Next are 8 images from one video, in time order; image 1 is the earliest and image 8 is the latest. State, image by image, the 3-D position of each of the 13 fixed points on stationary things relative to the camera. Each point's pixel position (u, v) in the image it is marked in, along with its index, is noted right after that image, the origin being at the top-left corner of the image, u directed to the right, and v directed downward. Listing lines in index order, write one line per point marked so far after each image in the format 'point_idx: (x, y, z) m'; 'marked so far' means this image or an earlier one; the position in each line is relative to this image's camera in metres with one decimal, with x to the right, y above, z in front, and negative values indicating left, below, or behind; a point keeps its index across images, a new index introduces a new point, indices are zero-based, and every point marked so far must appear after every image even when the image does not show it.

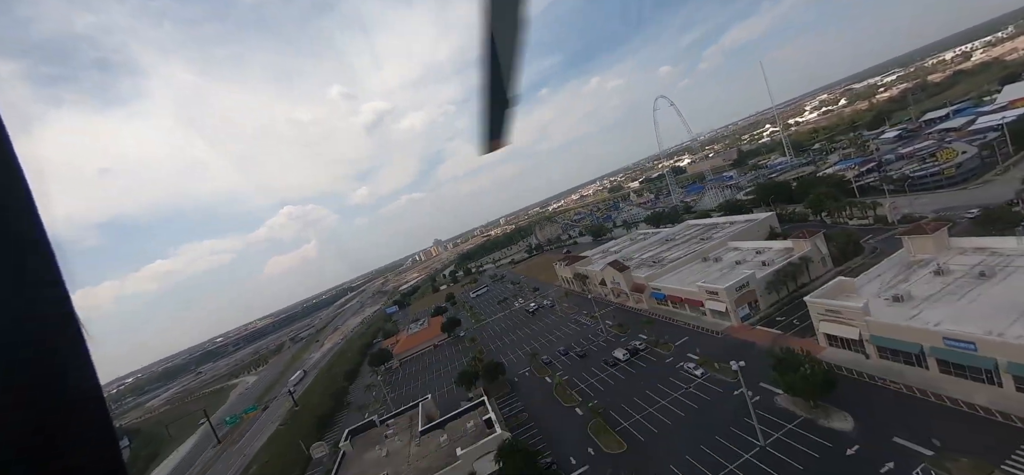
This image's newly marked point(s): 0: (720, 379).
0: (+9.6, -6.4, +18.5) m
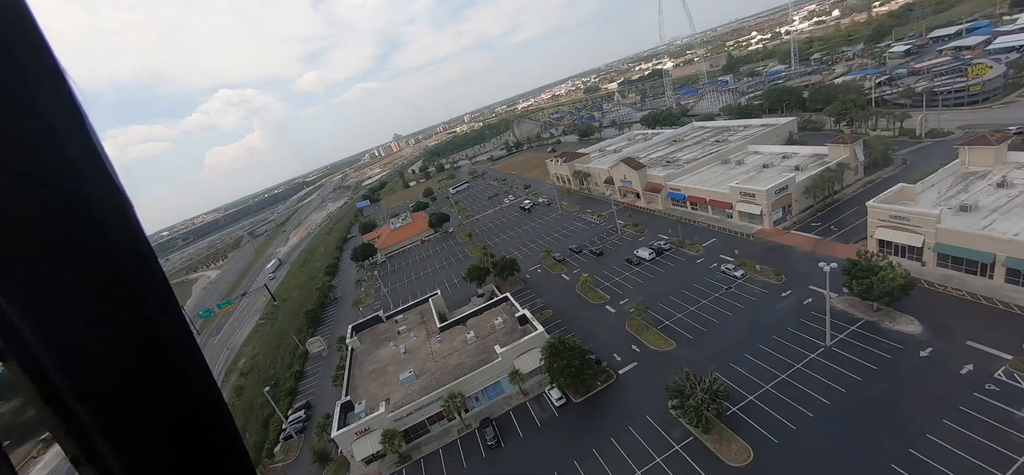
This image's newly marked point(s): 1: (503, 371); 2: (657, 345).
0: (+11.2, -1.9, +18.0) m
1: (-0.3, -5.2, +15.6) m
2: (+5.9, -4.3, +16.2) m
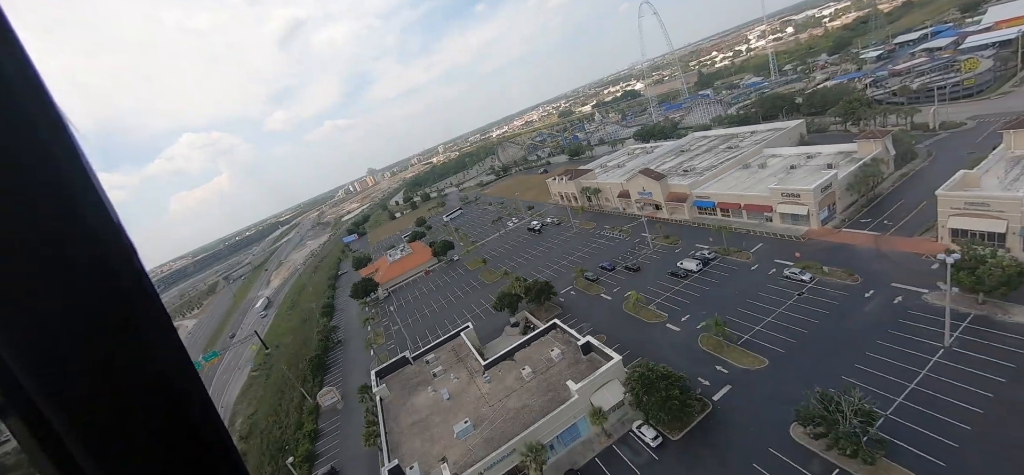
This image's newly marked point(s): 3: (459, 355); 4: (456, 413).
0: (+13.4, -1.8, +16.6) m
1: (+2.3, -5.7, +13.3) m
2: (+8.4, -4.5, +14.4) m
3: (-2.5, -5.5, +18.7) m
4: (-2.1, -6.6, +15.1) m
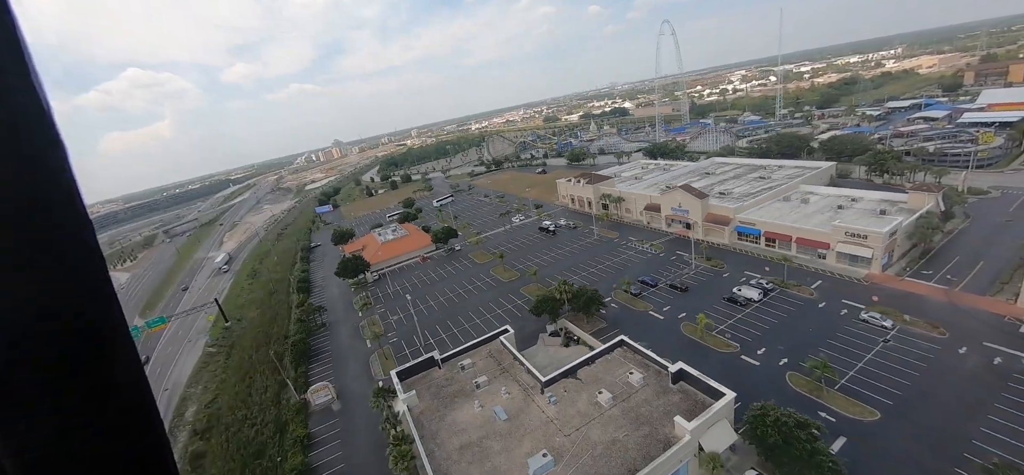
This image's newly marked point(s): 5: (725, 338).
0: (+16.0, -3.7, +15.7) m
1: (+4.9, -6.0, +11.1) m
2: (+10.9, -5.6, +12.9) m
3: (-0.4, -5.0, +15.9) m
4: (+0.2, -6.2, +12.3) m
5: (+9.0, -4.2, +17.0) m
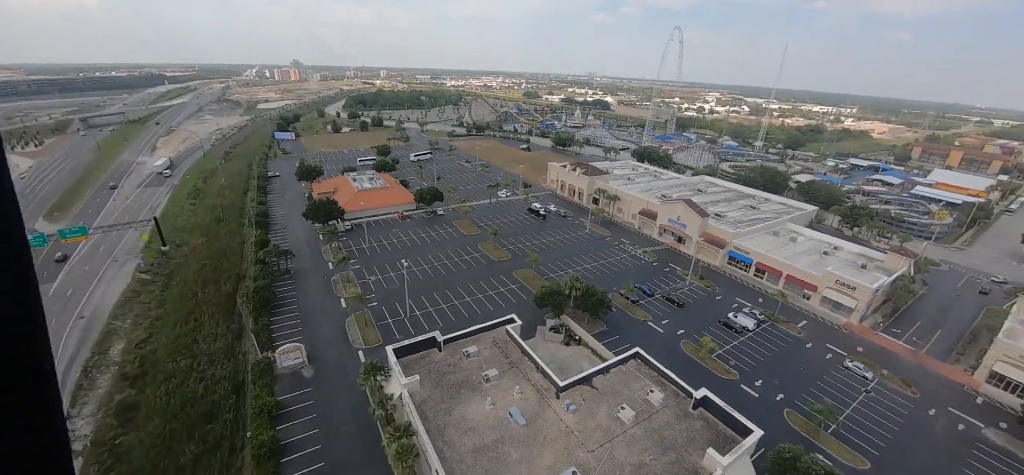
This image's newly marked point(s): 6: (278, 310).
0: (+16.1, -6.3, +16.9) m
1: (+5.4, -6.7, +10.8) m
2: (+11.1, -7.4, +13.5) m
3: (-0.1, -4.4, +14.7) m
4: (+0.7, -5.9, +11.4) m
5: (+9.0, -5.3, +17.1) m
6: (-10.8, -3.4, +18.6) m
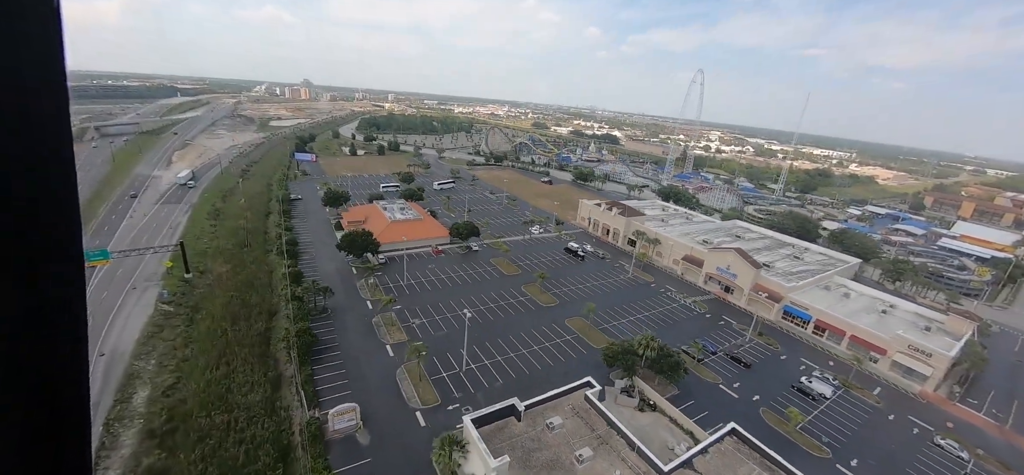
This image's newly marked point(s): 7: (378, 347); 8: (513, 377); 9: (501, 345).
0: (+18.7, -9.0, +15.5) m
1: (+8.2, -8.6, +9.2) m
2: (+13.8, -9.7, +11.9) m
3: (+2.7, -6.2, +13.1) m
4: (+3.5, -7.6, +9.7) m
5: (+11.7, -7.8, +15.6) m
6: (-8.0, -5.0, +16.9) m
7: (-5.8, -4.9, +17.7) m
8: (+0.1, -5.8, +16.9) m
9: (-0.4, -5.0, +18.7) m
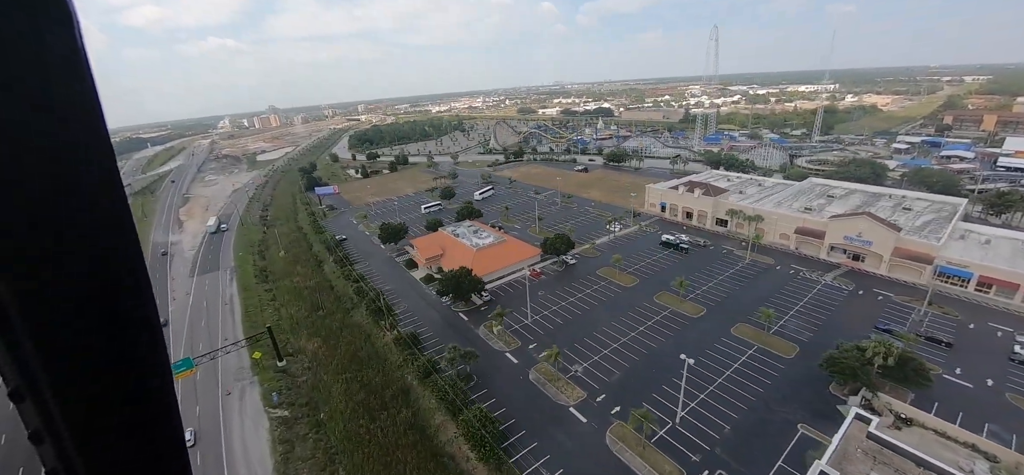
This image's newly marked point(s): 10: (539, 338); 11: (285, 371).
0: (+26.8, -6.2, +13.7) m
1: (+16.7, -7.9, +6.9) m
2: (+22.3, -7.8, +9.9) m
3: (+10.7, -6.4, +10.6) m
4: (+11.9, -7.7, +7.2) m
5: (+19.7, -6.2, +13.5) m
6: (-0.2, -7.0, +13.8) m
7: (+1.8, -6.5, +14.7) m
8: (+7.9, -6.4, +14.2) m
9: (+7.1, -5.6, +16.0) m
10: (+1.1, -4.7, +18.8) m
11: (-9.8, -5.8, +17.7) m
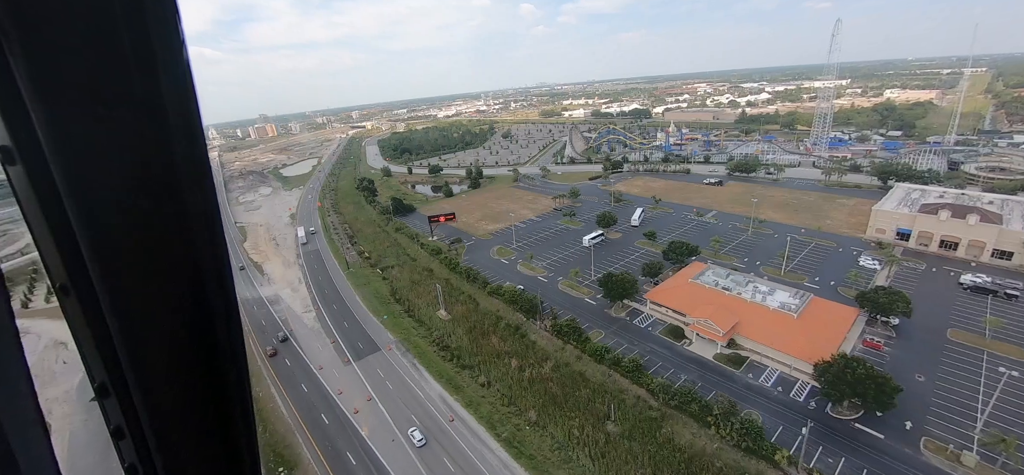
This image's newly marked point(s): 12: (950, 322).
0: (+42.3, -7.8, +9.2) m
1: (+32.9, -9.8, +1.7) m
2: (+38.2, -9.6, +5.1) m
3: (+26.5, -8.6, +4.8) m
4: (+28.0, -9.9, +1.6) m
5: (+35.2, -8.1, +8.5) m
6: (+15.4, -9.6, +7.2) m
7: (+17.4, -9.0, +8.3) m
8: (+23.4, -8.7, +8.2) m
9: (+22.5, -7.9, +9.9) m
10: (+16.3, -7.2, +12.2) m
11: (+5.5, -8.8, +10.3) m
12: (+20.7, -3.7, +19.5) m
